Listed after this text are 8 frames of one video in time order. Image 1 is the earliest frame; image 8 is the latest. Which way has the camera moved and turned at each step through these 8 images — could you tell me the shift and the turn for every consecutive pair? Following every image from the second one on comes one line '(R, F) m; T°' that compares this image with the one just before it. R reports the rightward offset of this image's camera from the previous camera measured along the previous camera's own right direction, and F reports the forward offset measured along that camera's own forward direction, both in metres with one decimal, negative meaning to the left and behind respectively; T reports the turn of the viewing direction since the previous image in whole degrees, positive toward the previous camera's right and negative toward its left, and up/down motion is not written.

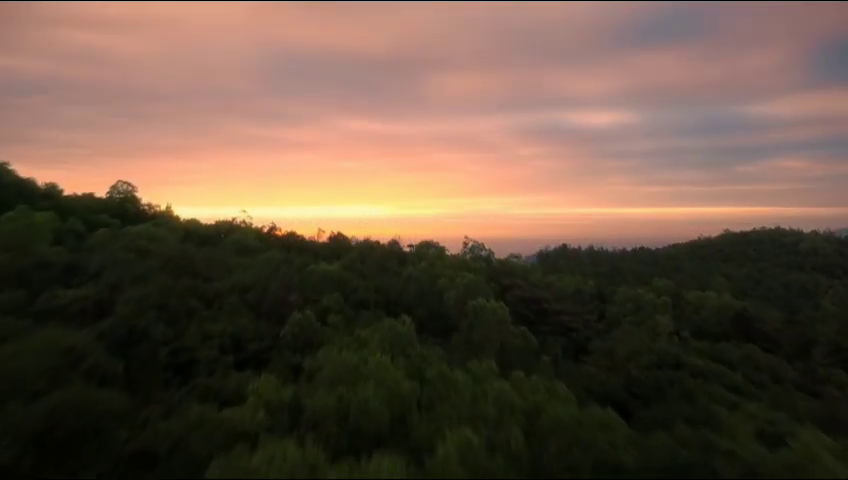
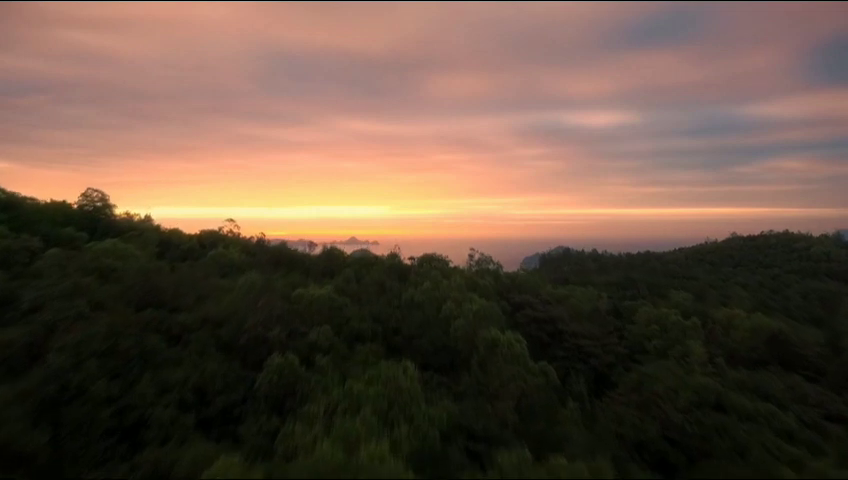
(-0.1, +1.5) m; 0°
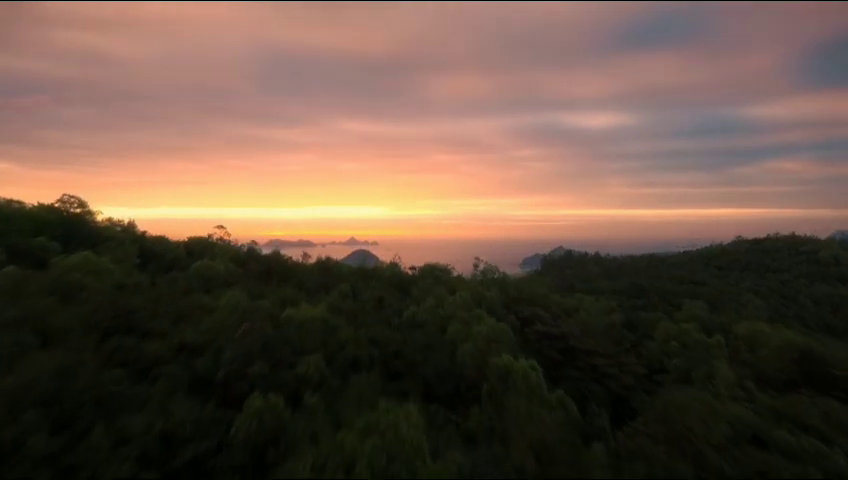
(-0.1, +1.1) m; 0°
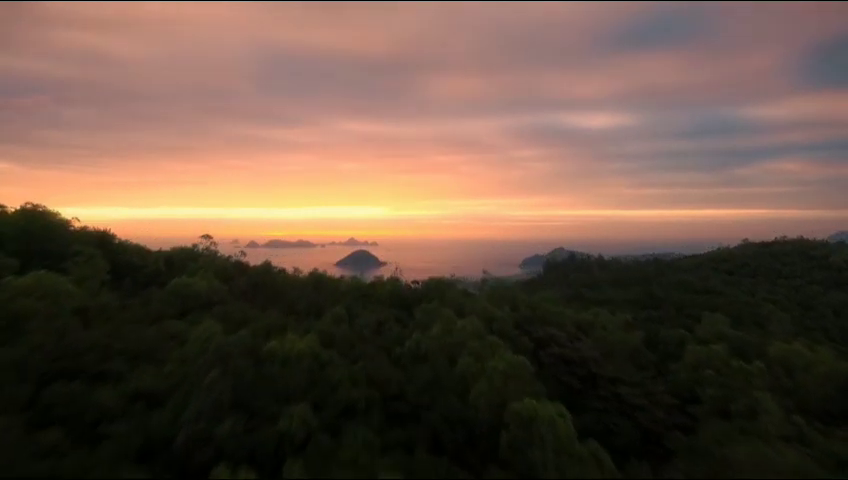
(-0.1, +1.4) m; 0°
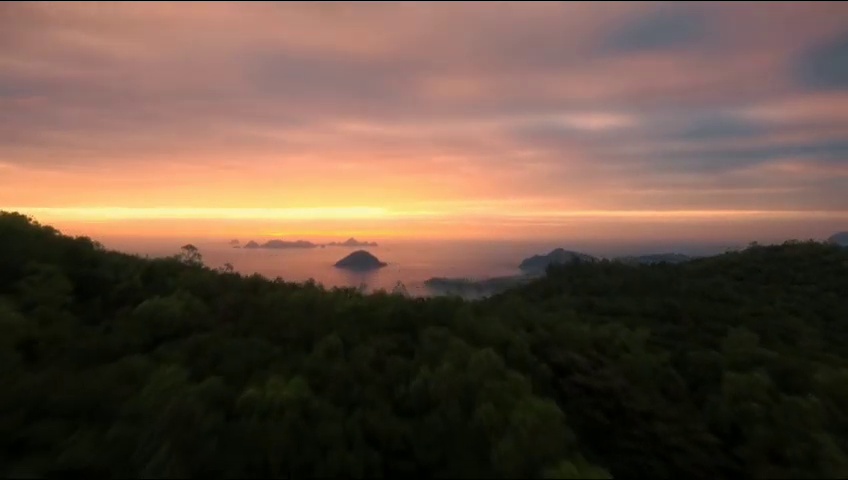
(-0.1, +1.4) m; 0°
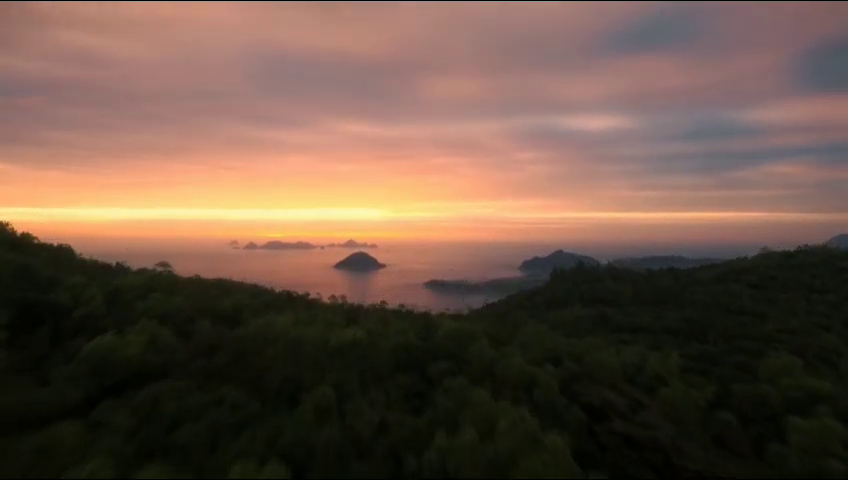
(-0.2, +1.8) m; 0°
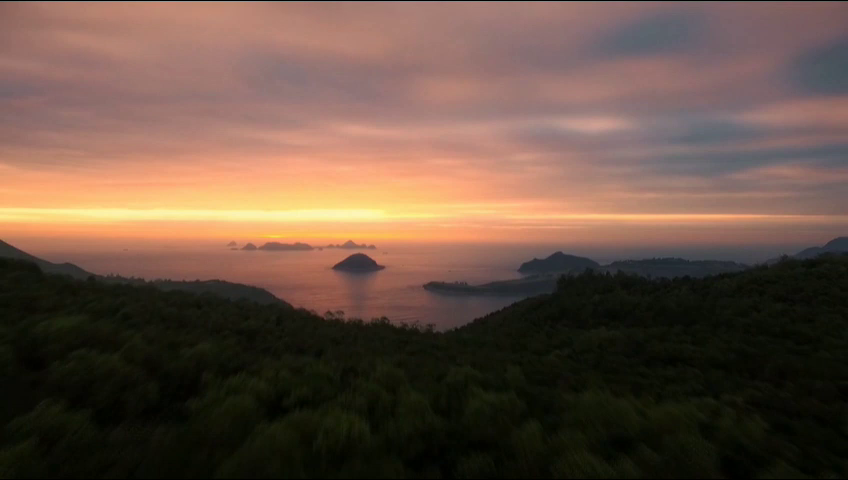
(-0.3, +3.0) m; 0°
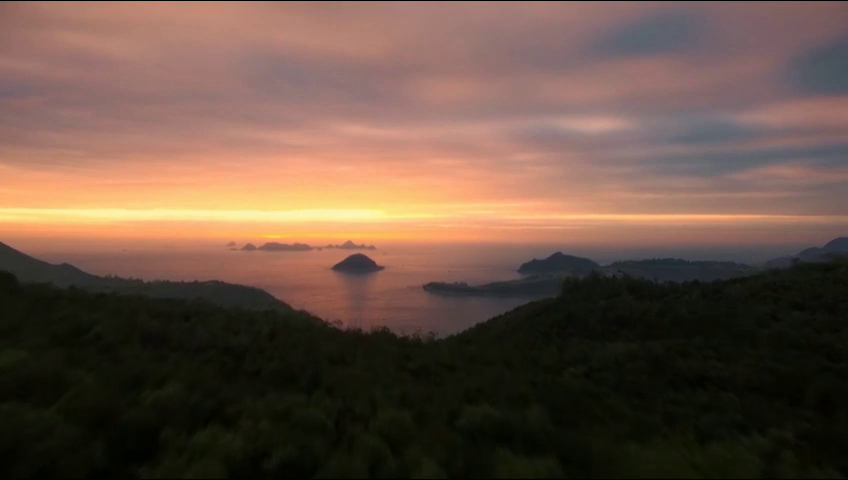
(-0.2, +1.7) m; 0°
